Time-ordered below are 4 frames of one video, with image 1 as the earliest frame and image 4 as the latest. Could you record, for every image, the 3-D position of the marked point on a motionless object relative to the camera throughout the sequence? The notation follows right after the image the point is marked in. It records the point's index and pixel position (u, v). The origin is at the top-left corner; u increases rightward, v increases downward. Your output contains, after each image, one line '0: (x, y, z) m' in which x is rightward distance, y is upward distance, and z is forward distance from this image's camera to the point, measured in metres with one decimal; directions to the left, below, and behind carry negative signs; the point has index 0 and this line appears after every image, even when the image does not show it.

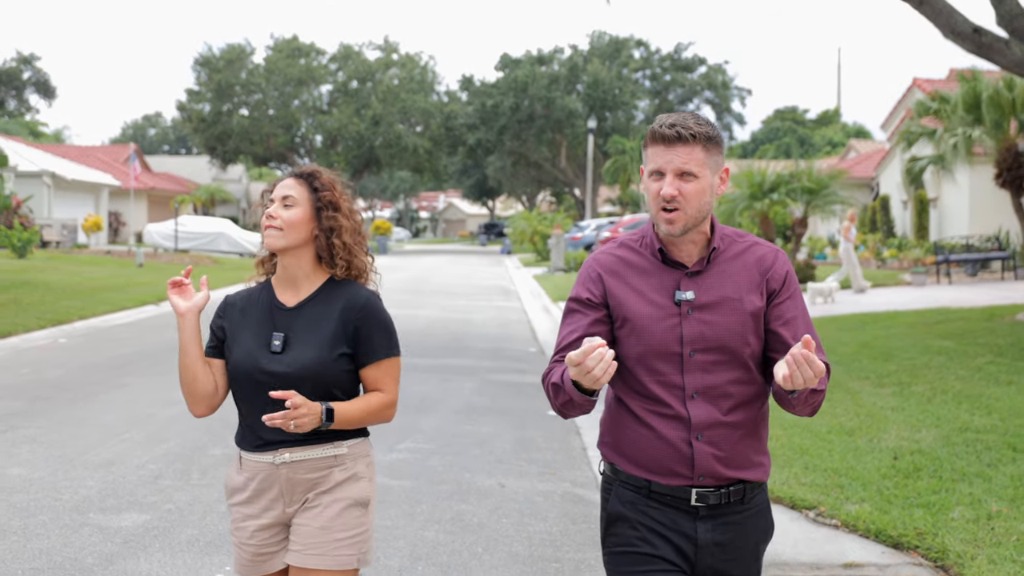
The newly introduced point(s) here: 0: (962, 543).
0: (+2.4, -1.4, +5.2) m
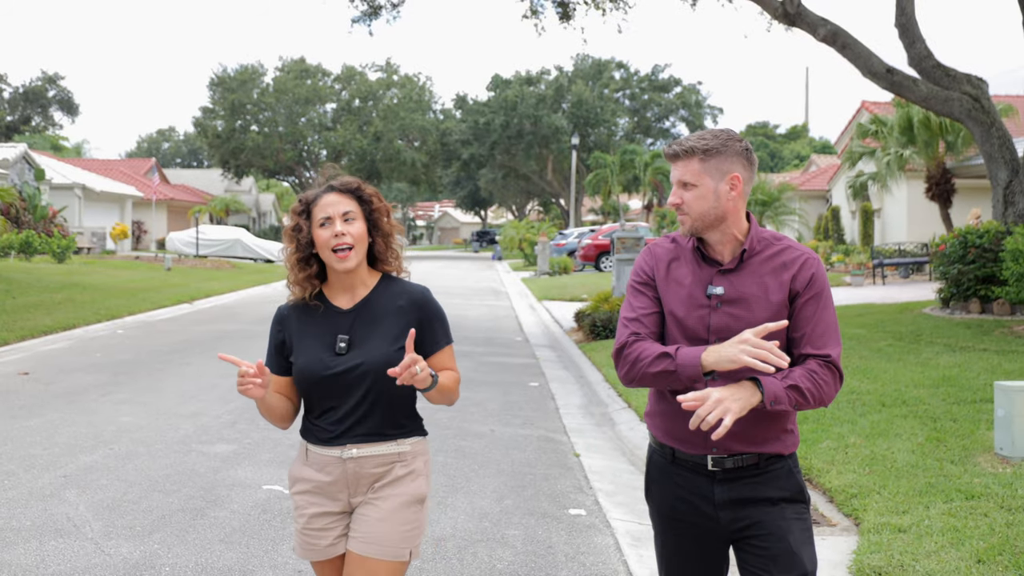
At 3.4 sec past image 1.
0: (+2.3, -1.3, +7.2) m
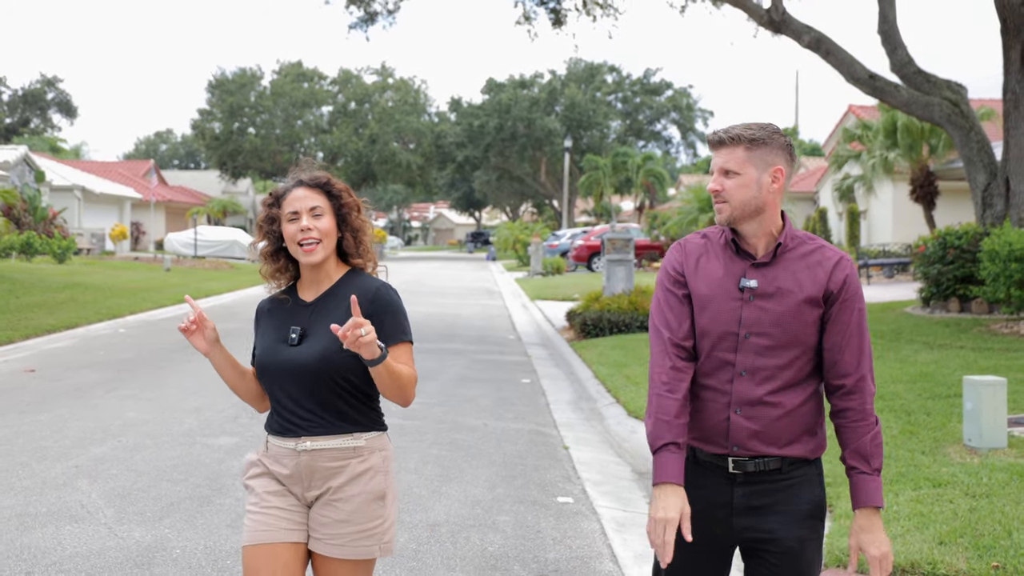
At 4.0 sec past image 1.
0: (+2.2, -1.3, +7.6) m
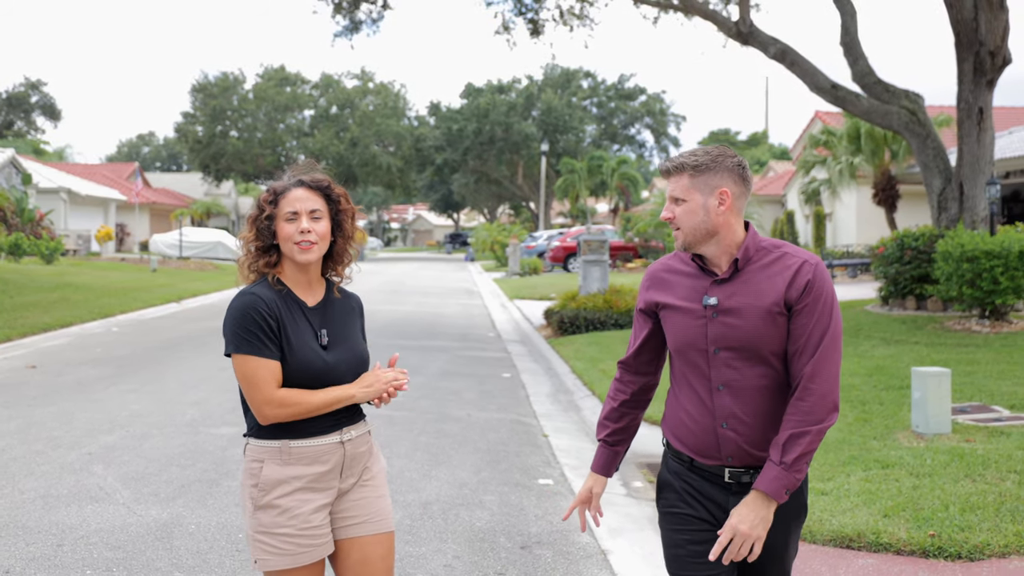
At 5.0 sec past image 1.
0: (+2.1, -1.3, +8.2) m
